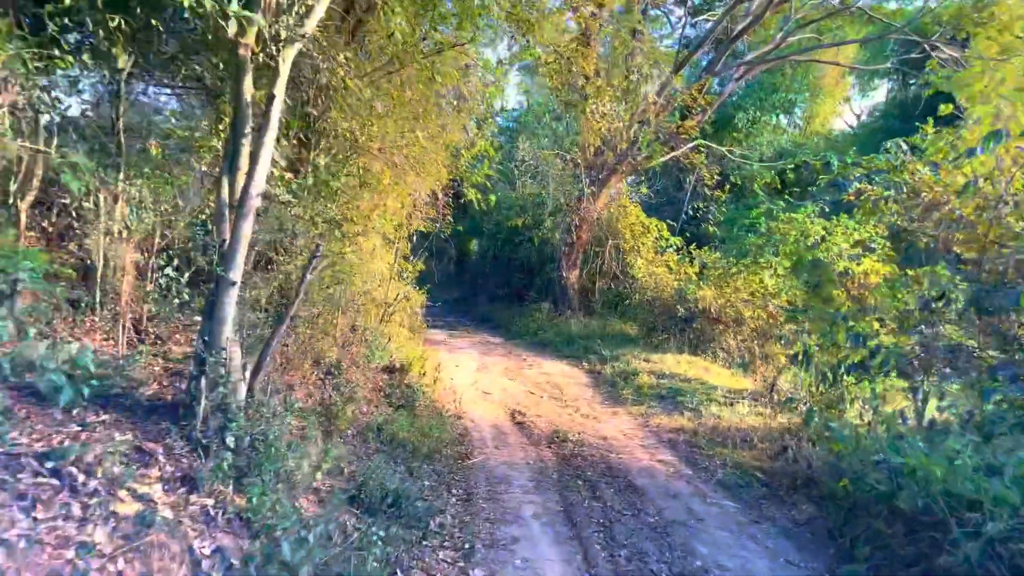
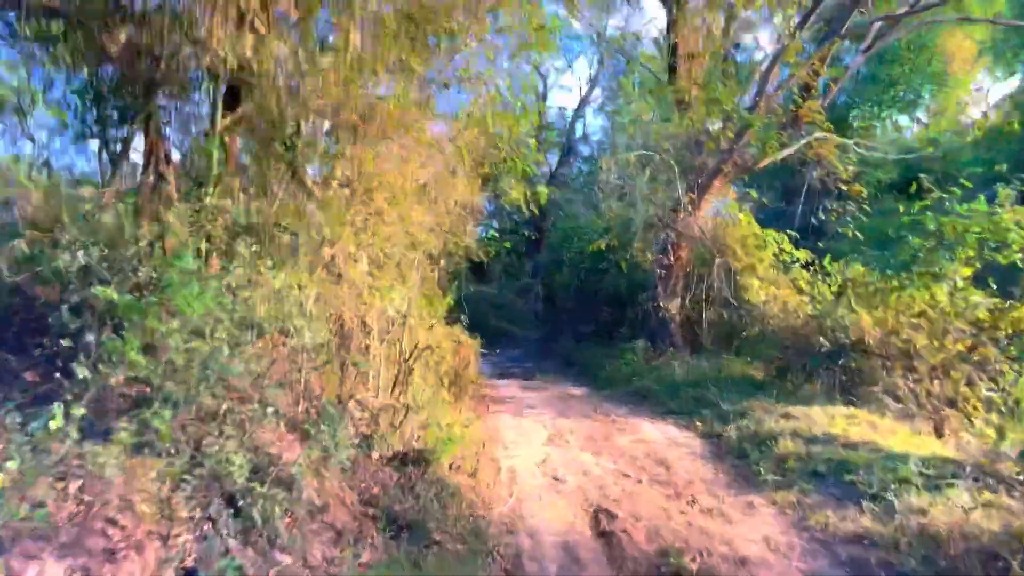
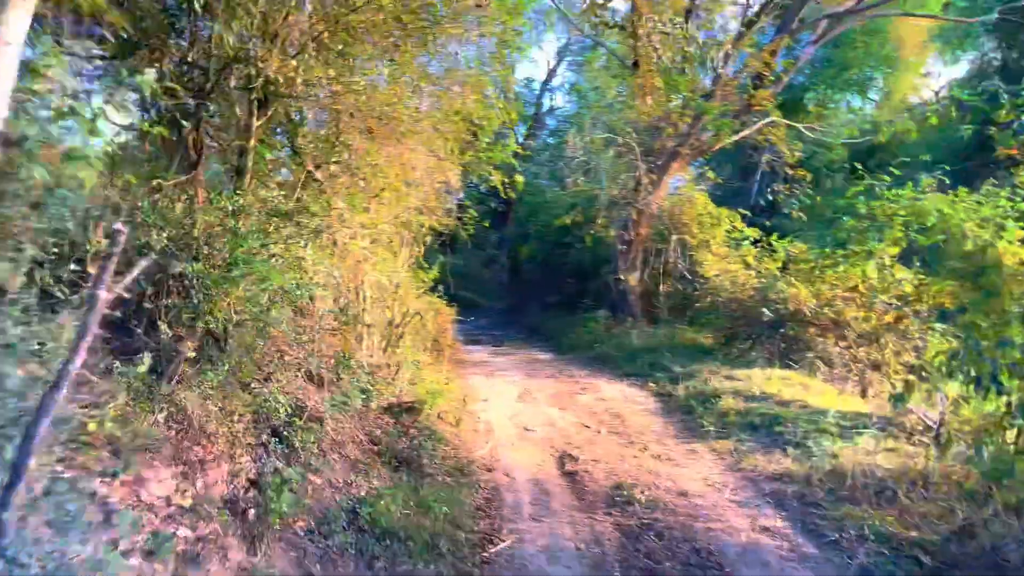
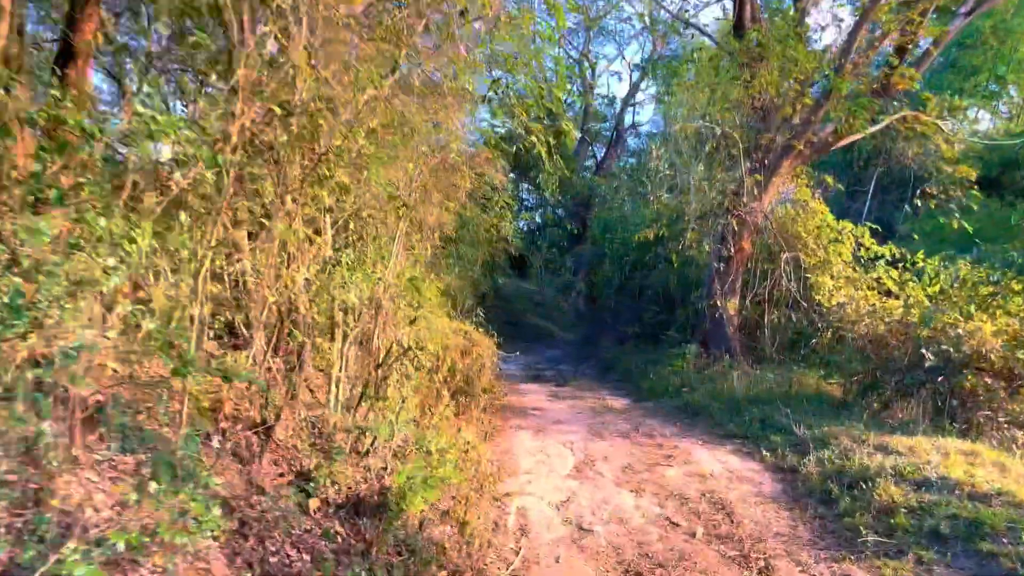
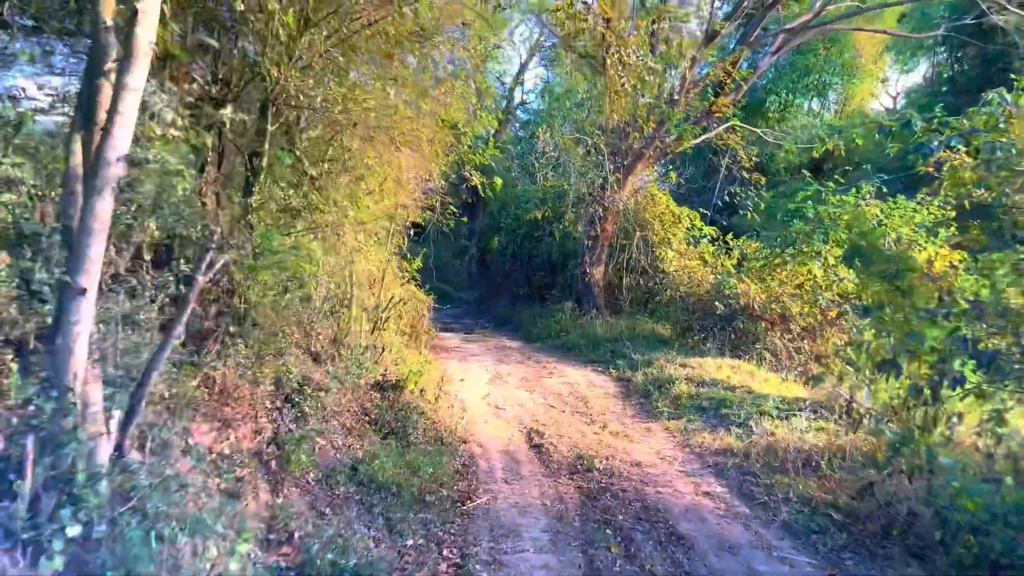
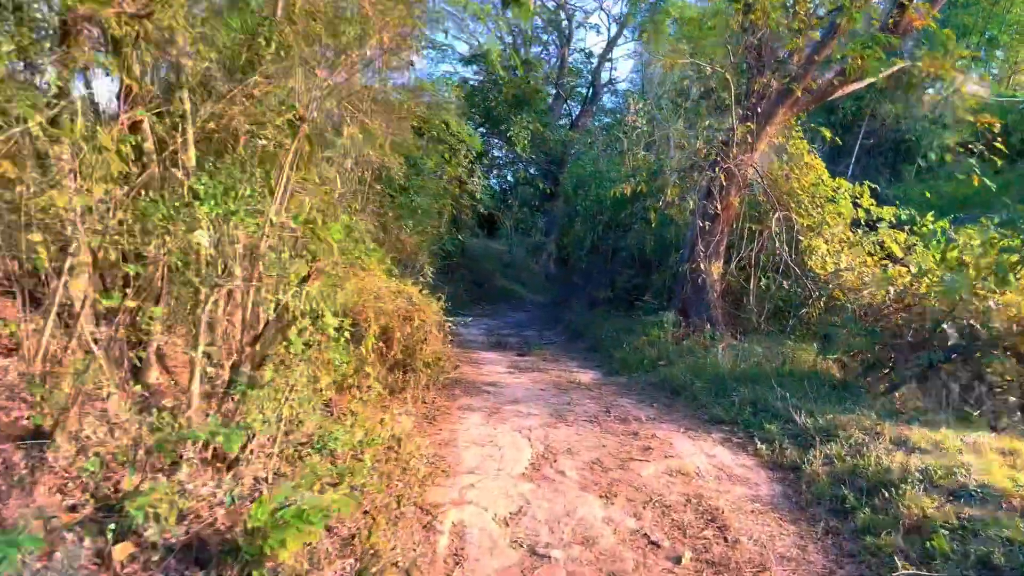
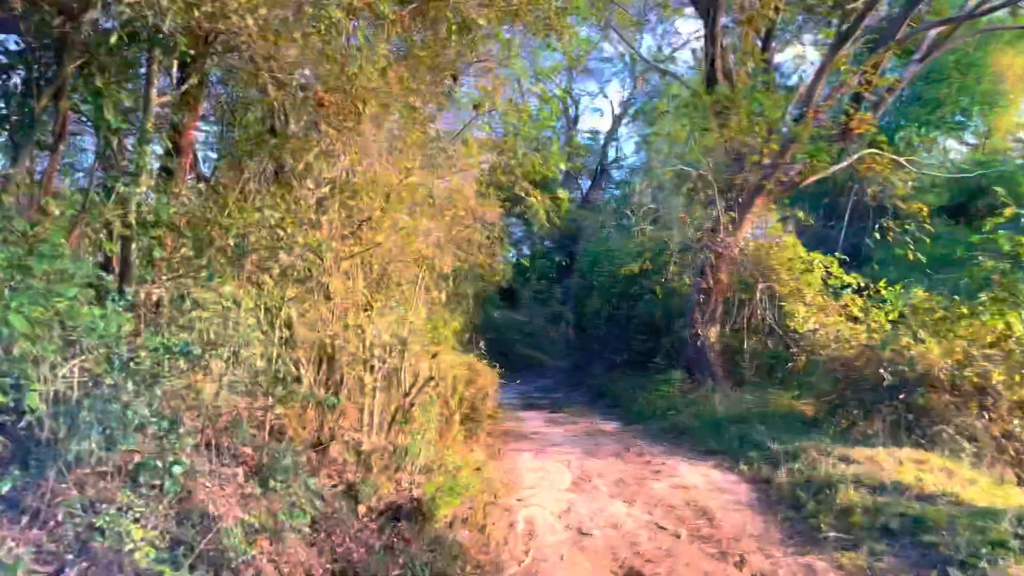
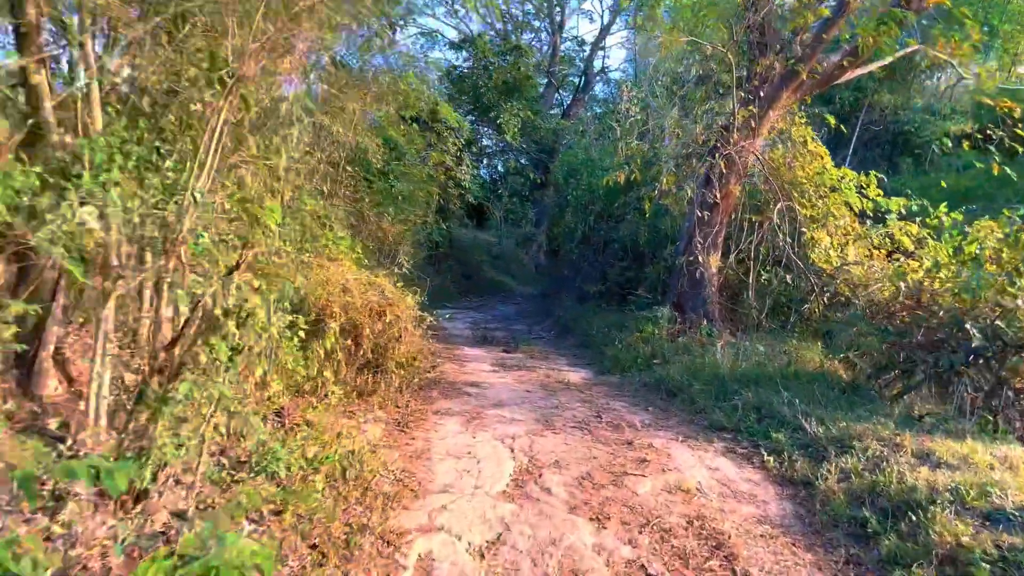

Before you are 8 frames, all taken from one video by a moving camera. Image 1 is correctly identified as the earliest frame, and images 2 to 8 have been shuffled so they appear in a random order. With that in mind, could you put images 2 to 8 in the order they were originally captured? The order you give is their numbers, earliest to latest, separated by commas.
5, 3, 2, 7, 4, 6, 8
